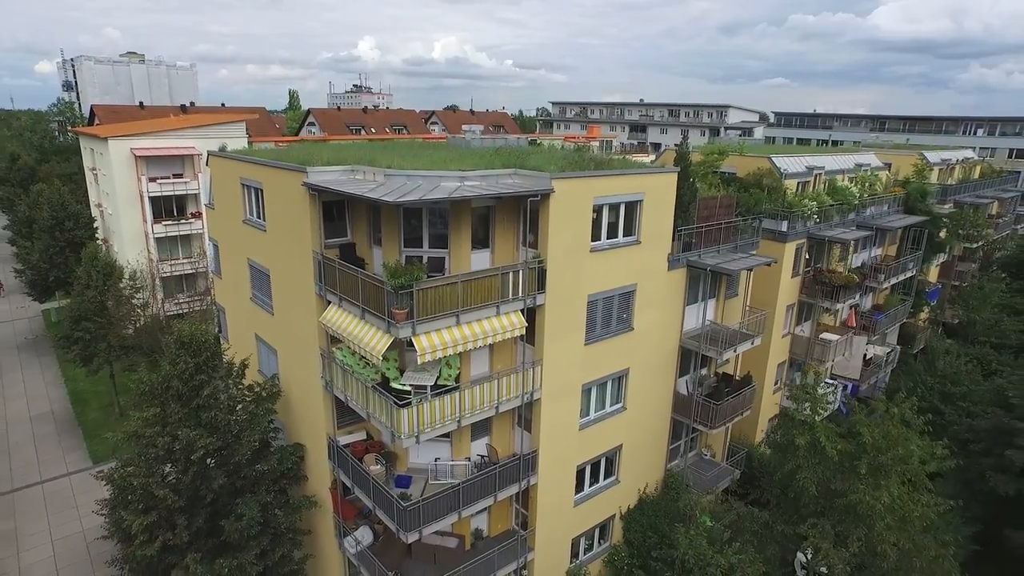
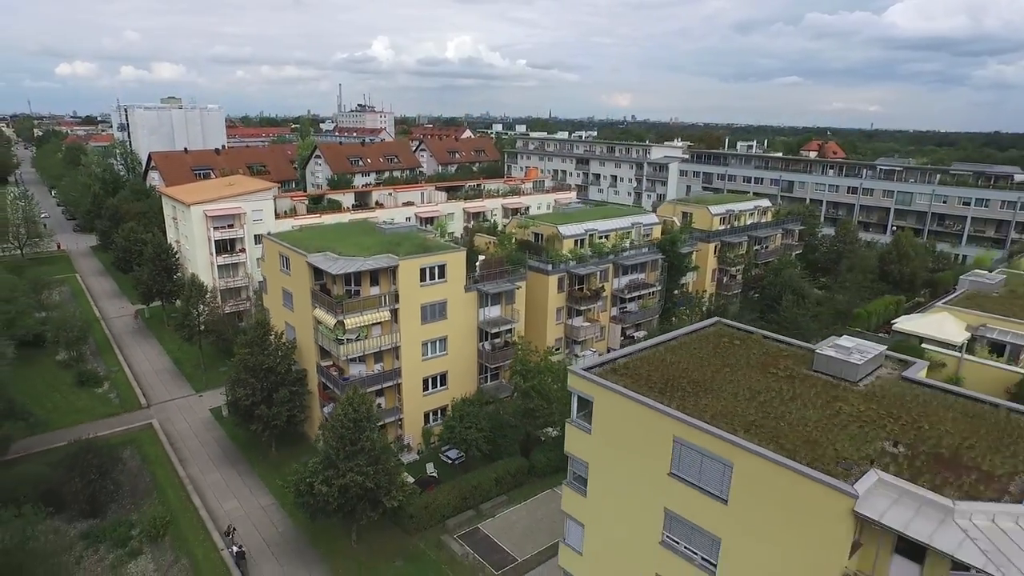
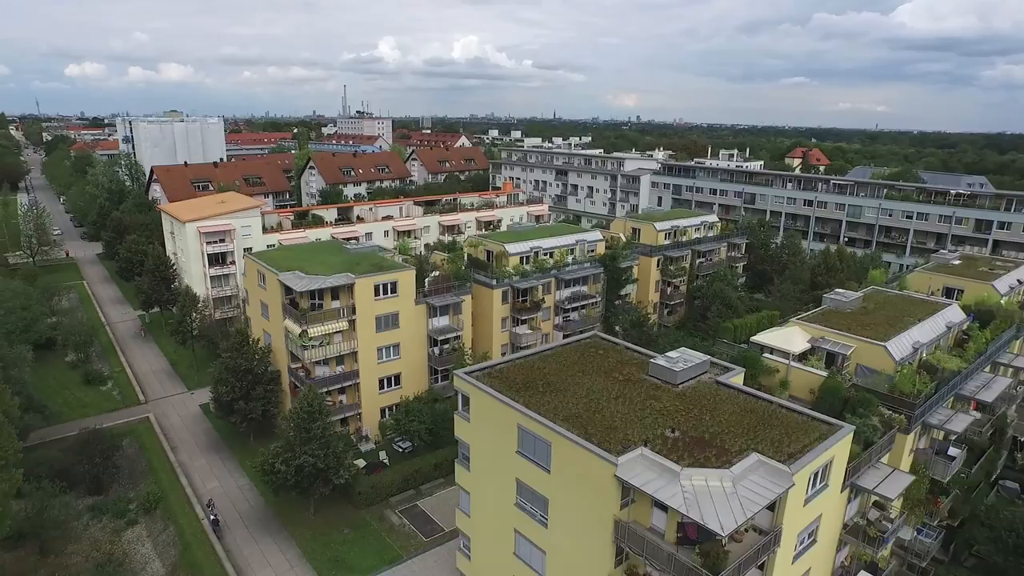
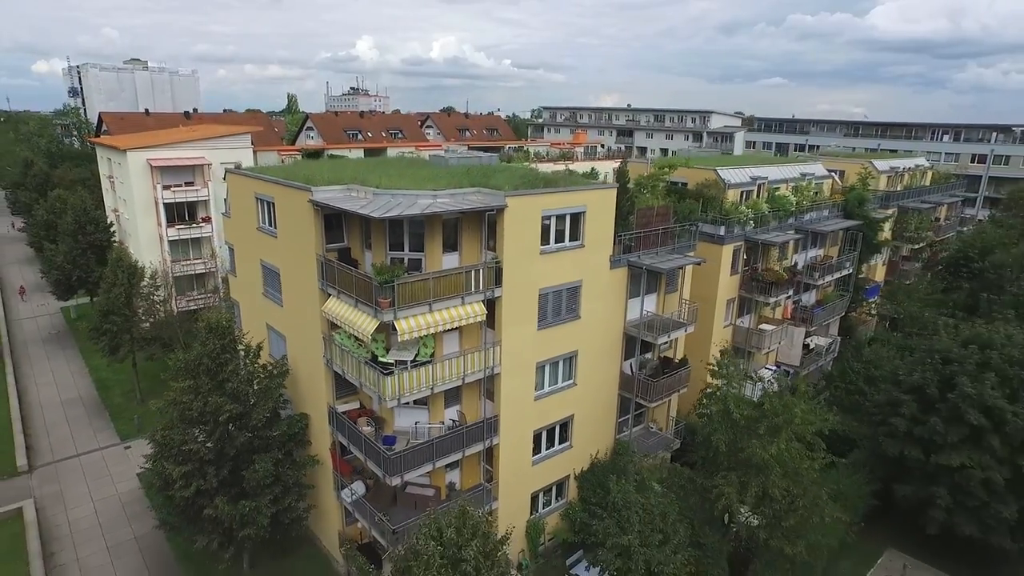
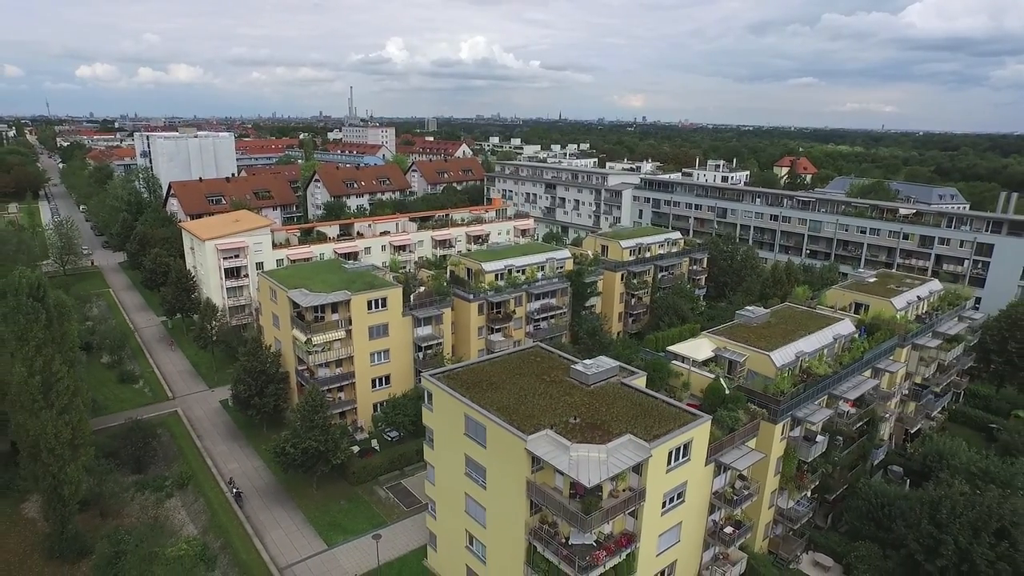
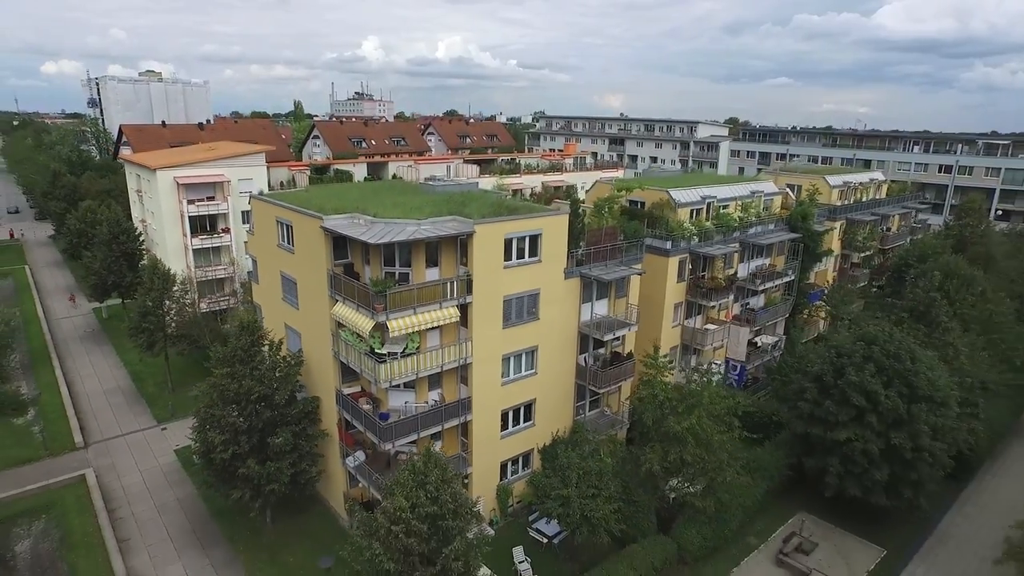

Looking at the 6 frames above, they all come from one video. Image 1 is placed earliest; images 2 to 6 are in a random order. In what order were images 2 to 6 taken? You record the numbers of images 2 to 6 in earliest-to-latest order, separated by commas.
4, 6, 2, 3, 5
